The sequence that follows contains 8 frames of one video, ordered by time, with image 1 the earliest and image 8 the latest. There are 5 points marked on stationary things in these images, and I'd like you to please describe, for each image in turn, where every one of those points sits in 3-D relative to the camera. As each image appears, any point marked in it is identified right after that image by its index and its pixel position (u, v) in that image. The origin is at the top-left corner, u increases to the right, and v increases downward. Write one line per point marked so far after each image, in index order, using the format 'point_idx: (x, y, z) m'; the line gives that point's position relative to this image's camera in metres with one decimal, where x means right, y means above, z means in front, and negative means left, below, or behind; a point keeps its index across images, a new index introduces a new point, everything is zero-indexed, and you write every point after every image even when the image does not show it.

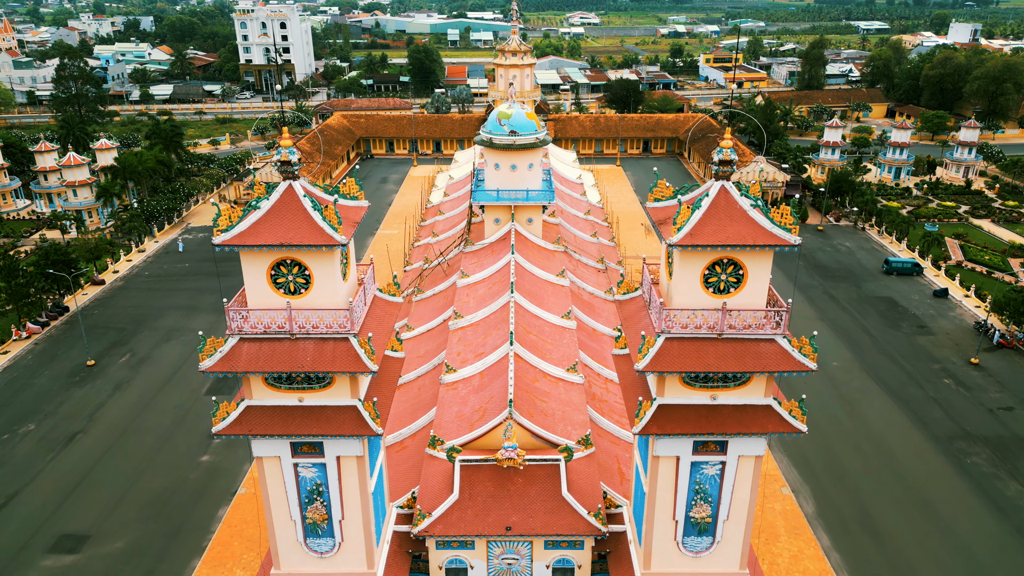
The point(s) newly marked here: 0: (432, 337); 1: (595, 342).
0: (-2.2, -1.3, +20.1) m
1: (+2.2, -1.5, +19.9) m
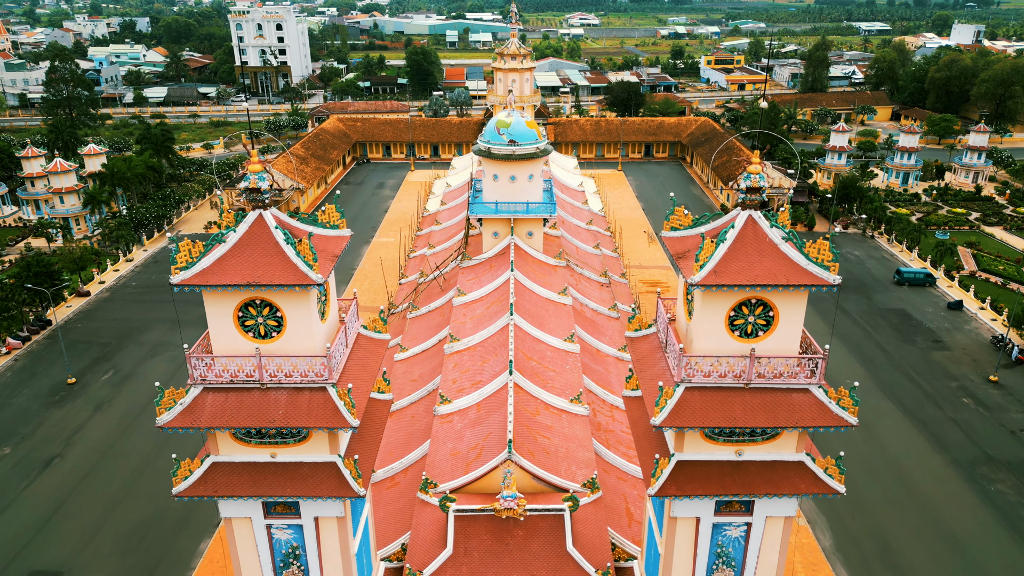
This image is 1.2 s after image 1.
0: (-2.2, -1.8, +18.9) m
1: (+2.2, -2.0, +18.8) m
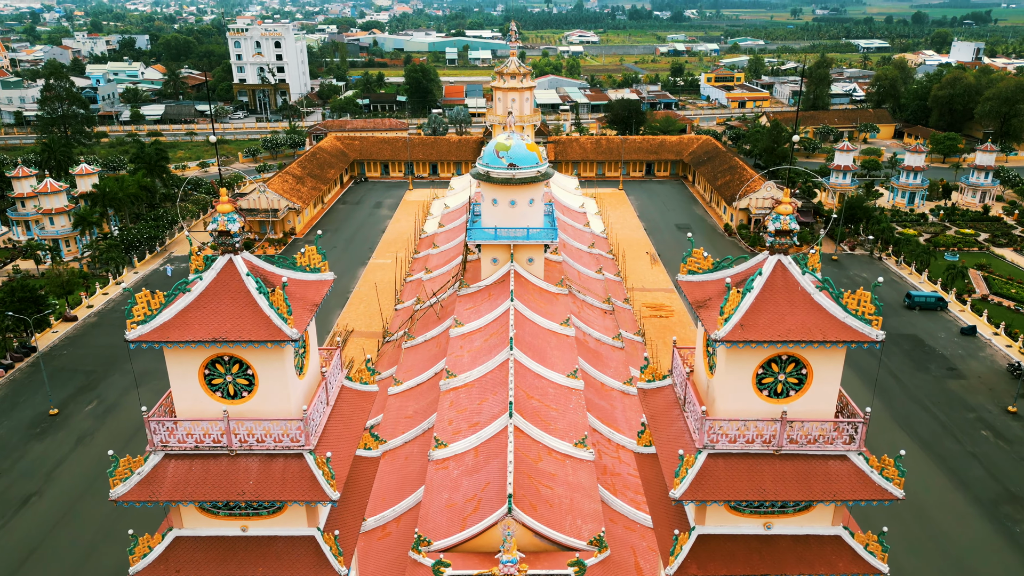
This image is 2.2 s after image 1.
0: (-2.2, -2.6, +18.0) m
1: (+2.2, -2.7, +17.8) m
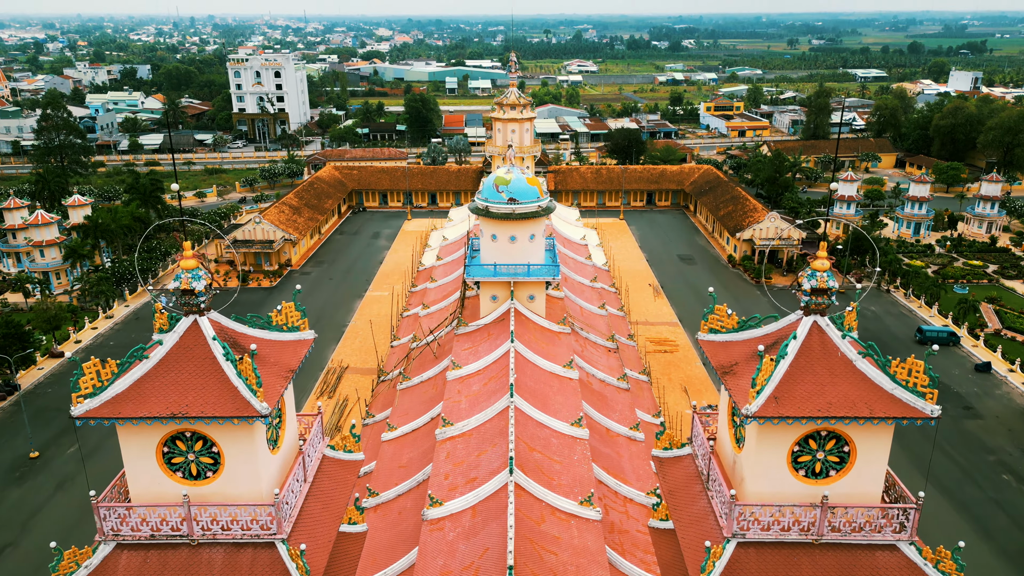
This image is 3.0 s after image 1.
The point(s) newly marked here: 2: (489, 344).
0: (-2.2, -3.6, +17.0) m
1: (+2.2, -3.7, +16.8) m
2: (-0.6, -1.5, +18.8) m
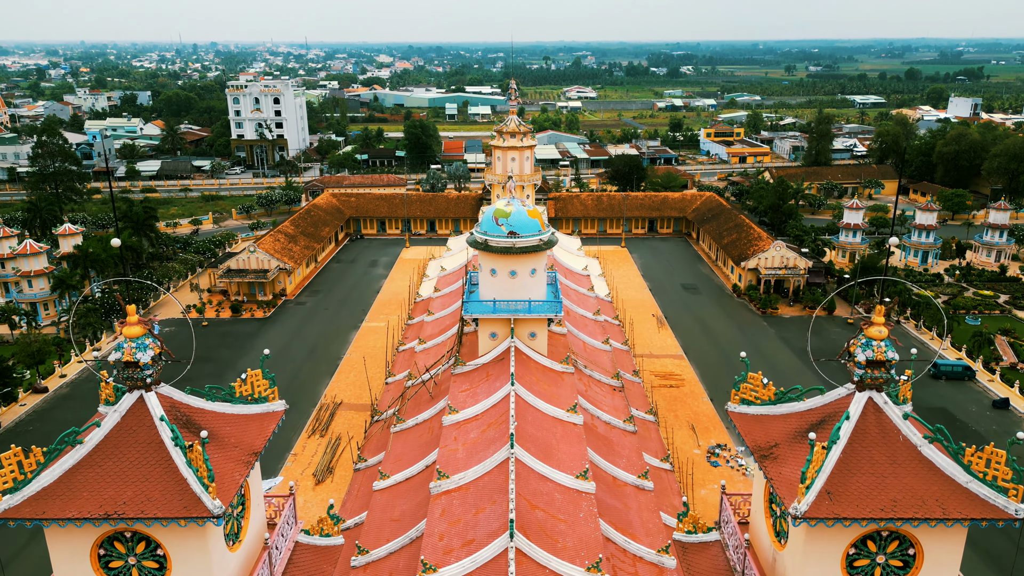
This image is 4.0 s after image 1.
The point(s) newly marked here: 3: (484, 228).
0: (-2.2, -4.5, +15.9) m
1: (+2.2, -4.6, +15.7) m
2: (-0.6, -2.4, +17.7) m
3: (-0.7, +1.6, +19.4) m
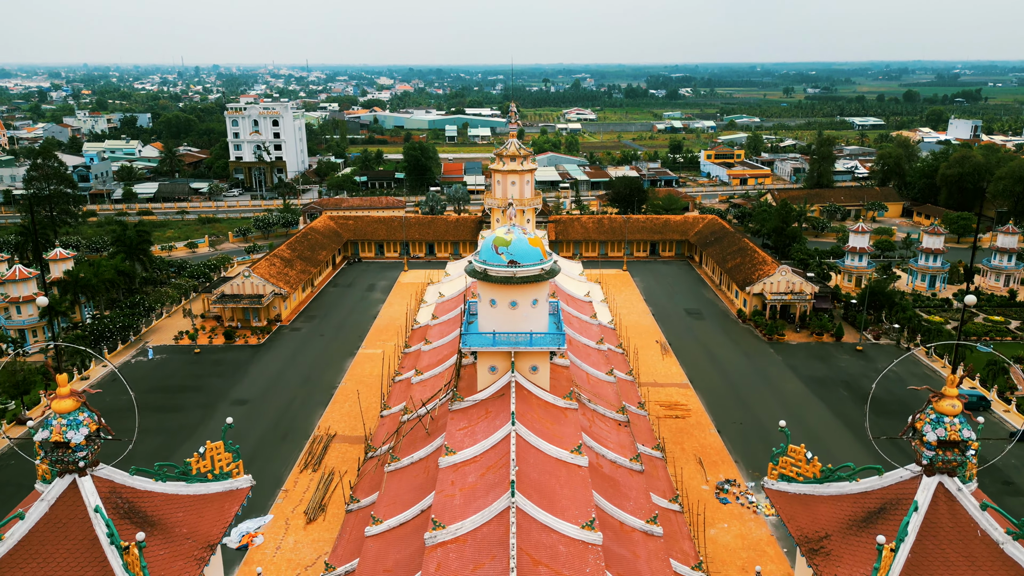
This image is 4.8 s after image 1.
0: (-2.2, -5.2, +14.9) m
1: (+2.2, -5.3, +14.7) m
2: (-0.6, -3.1, +16.8) m
3: (-0.7, +0.8, +18.5) m
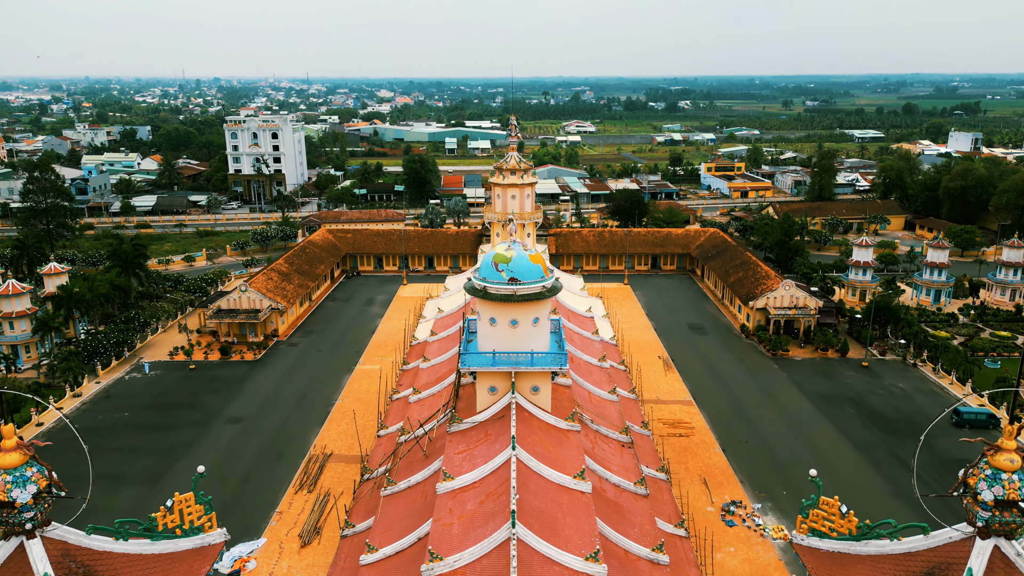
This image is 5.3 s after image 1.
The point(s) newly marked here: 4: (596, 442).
0: (-2.2, -5.6, +14.3) m
1: (+2.2, -5.6, +14.1) m
2: (-0.6, -3.6, +16.2) m
3: (-0.7, +0.3, +18.0) m
4: (+2.2, -4.1, +19.2) m
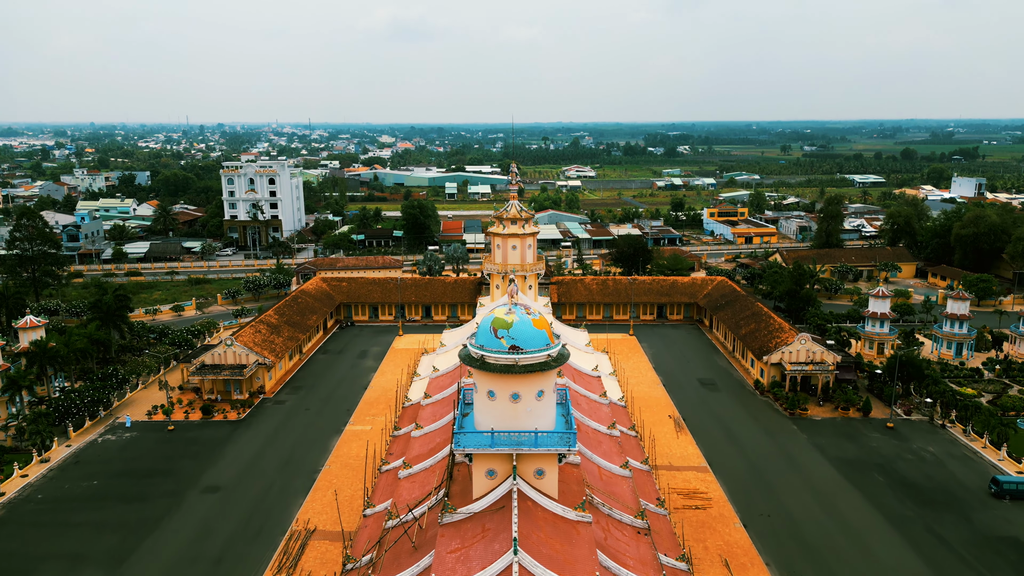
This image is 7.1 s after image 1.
0: (-2.1, -6.8, +11.9) m
1: (+2.3, -6.9, +11.8) m
2: (-0.5, -5.0, +14.0) m
3: (-0.7, -1.2, +16.0) m
4: (+2.2, -5.6, +16.9) m
